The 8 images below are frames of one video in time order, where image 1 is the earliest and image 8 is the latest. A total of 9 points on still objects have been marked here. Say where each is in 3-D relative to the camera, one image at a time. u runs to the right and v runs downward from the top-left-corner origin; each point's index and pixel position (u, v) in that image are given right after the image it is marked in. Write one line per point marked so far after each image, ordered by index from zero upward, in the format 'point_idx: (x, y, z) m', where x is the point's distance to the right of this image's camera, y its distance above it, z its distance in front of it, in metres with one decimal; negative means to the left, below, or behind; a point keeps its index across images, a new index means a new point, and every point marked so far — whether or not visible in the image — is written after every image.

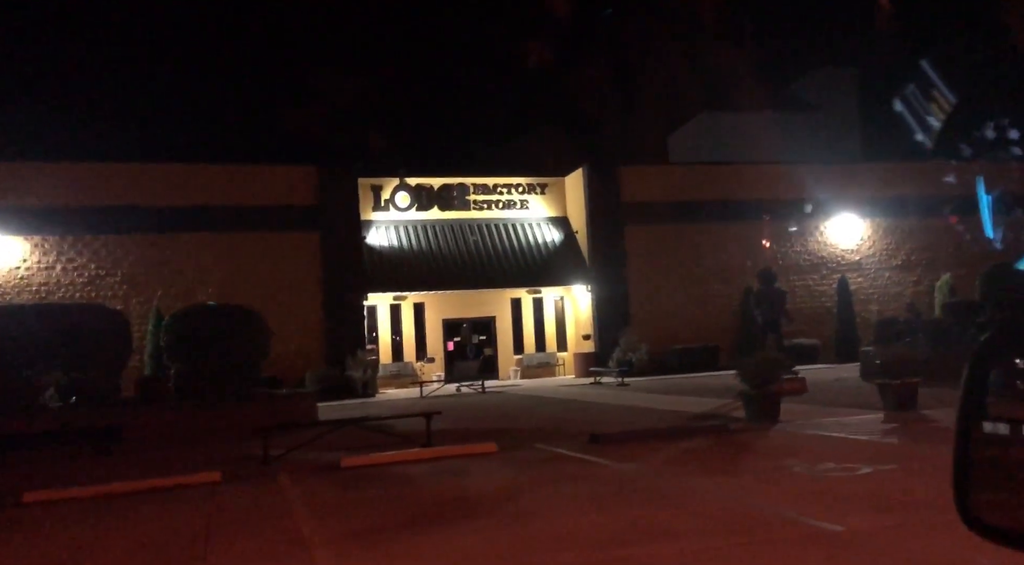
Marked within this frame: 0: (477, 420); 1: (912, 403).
0: (-0.4, -2.0, +13.0) m
1: (+4.6, -1.4, +11.0) m
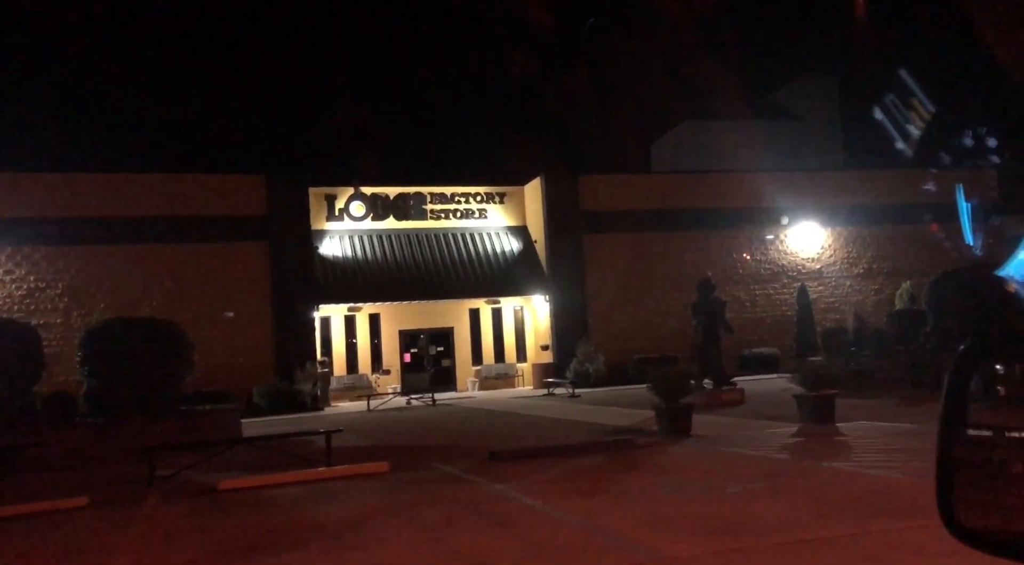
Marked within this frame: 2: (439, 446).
0: (-1.4, -2.1, +12.7) m
1: (+3.6, -1.5, +10.8) m
2: (-0.8, -1.9, +10.8) m
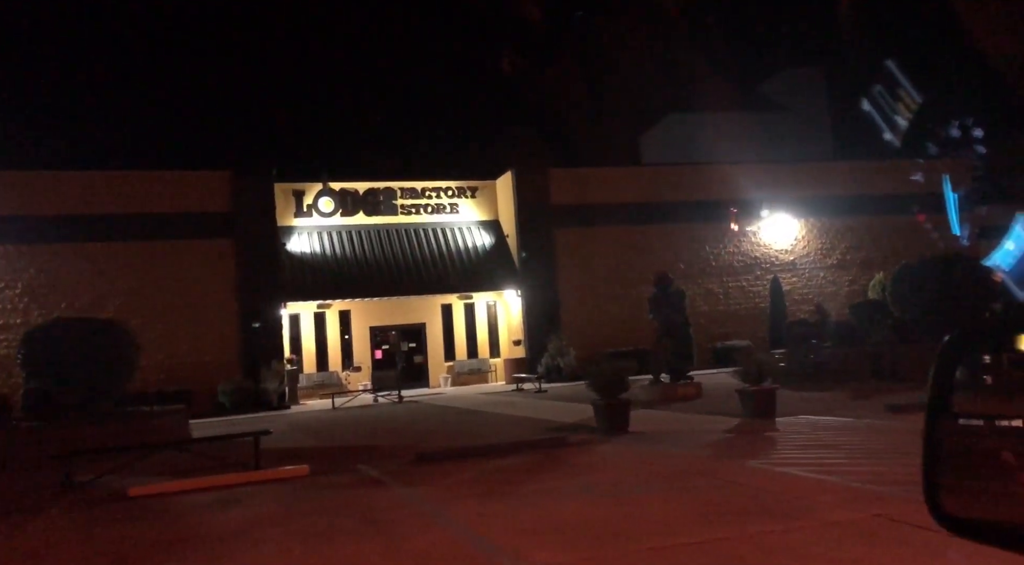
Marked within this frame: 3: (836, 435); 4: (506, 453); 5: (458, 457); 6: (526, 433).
0: (-2.2, -2.1, +12.6) m
1: (+2.9, -1.4, +10.7) m
2: (-1.5, -1.9, +10.6) m
3: (+2.9, -1.4, +8.3) m
4: (-0.1, -1.6, +8.9) m
5: (-0.6, -1.7, +8.8) m
6: (+0.2, -1.7, +10.7) m
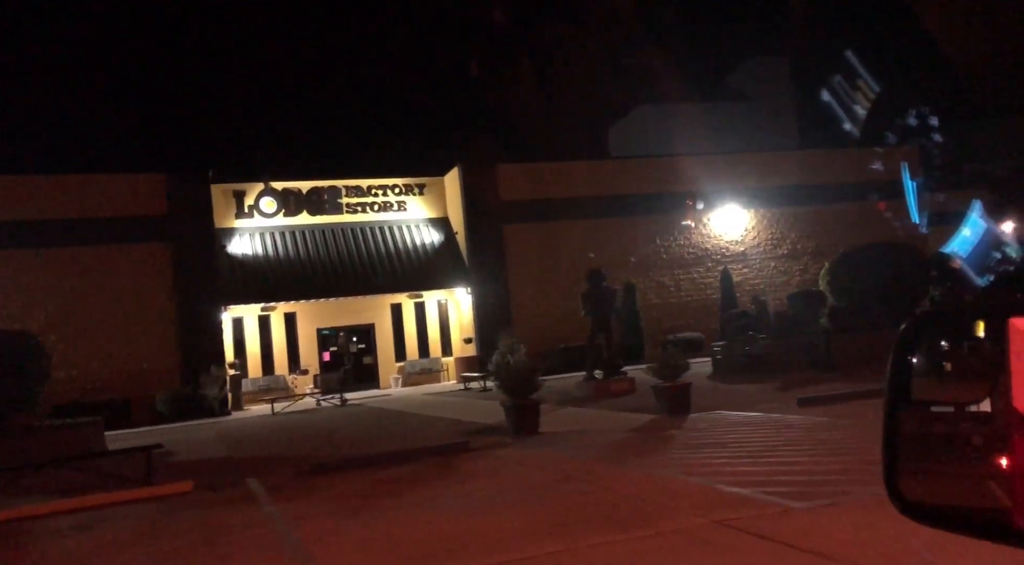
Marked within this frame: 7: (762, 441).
0: (-3.2, -2.1, +12.2) m
1: (+1.9, -1.4, +10.5) m
2: (-2.5, -2.0, +10.3) m
3: (+2.0, -1.3, +8.1) m
4: (-1.0, -1.7, +8.7) m
5: (-1.5, -1.7, +8.5) m
6: (-0.8, -1.7, +10.5) m
7: (+2.1, -1.3, +7.5) m
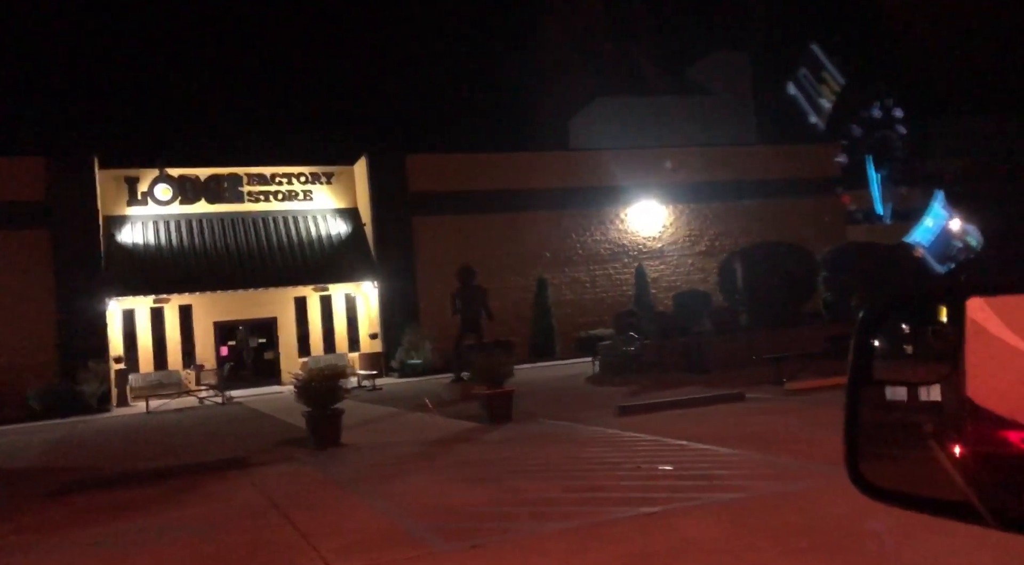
0: (-5.2, -2.1, +11.4) m
1: (-0.1, -1.4, +9.9) m
2: (-4.5, -1.9, +9.5) m
3: (+0.1, -1.4, +7.4) m
4: (-3.0, -1.7, +7.9) m
5: (-3.4, -1.7, +7.8) m
6: (-2.8, -1.7, +9.7) m
7: (+0.2, -1.3, +6.9) m
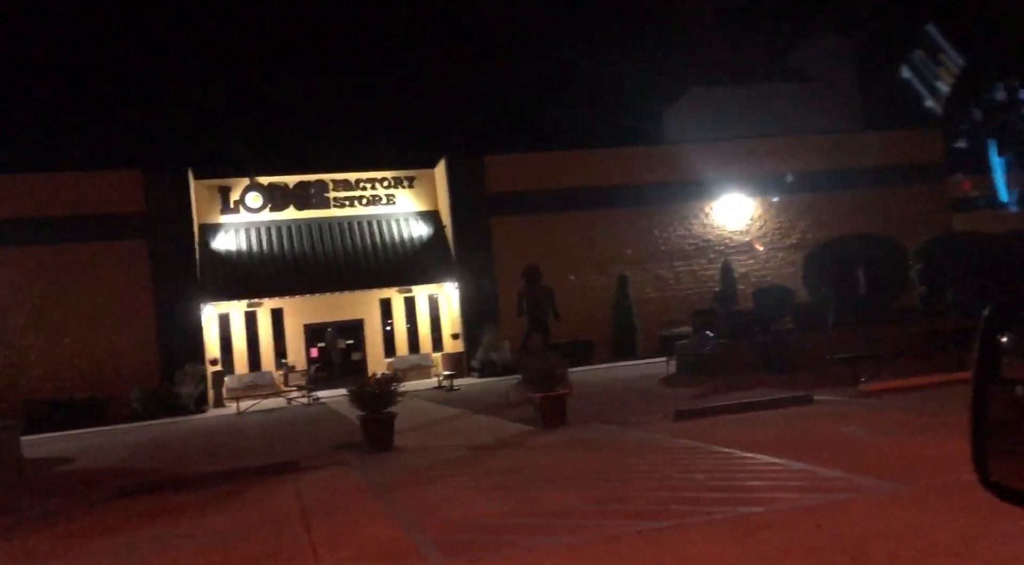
0: (-4.4, -2.2, +12.0) m
1: (+0.5, -1.4, +9.8) m
2: (-3.9, -2.0, +10.0) m
3: (+0.4, -1.4, +7.4) m
4: (-2.6, -1.8, +8.3) m
5: (-3.0, -1.8, +8.1) m
6: (-2.2, -1.8, +10.0) m
7: (+0.5, -1.4, +6.9) m
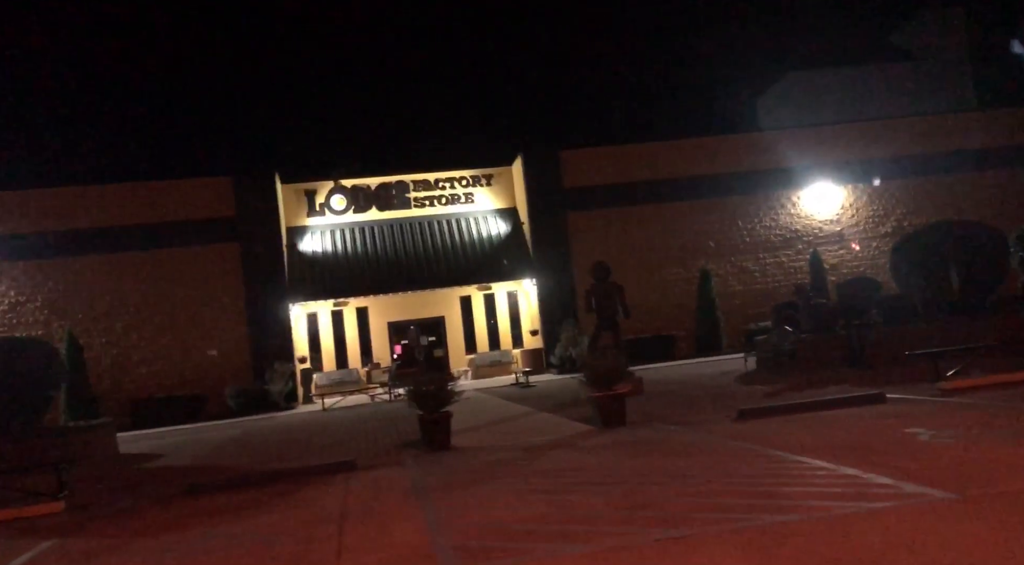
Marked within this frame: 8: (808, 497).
0: (-3.6, -2.2, +12.4) m
1: (+1.1, -1.4, +9.7) m
2: (-3.2, -2.1, +10.4) m
3: (+0.7, -1.4, +7.4) m
4: (-2.1, -1.8, +8.5) m
5: (-2.6, -1.8, +8.4) m
6: (-1.5, -1.8, +10.2) m
7: (+0.8, -1.4, +6.8) m
8: (+1.8, -1.3, +5.7) m
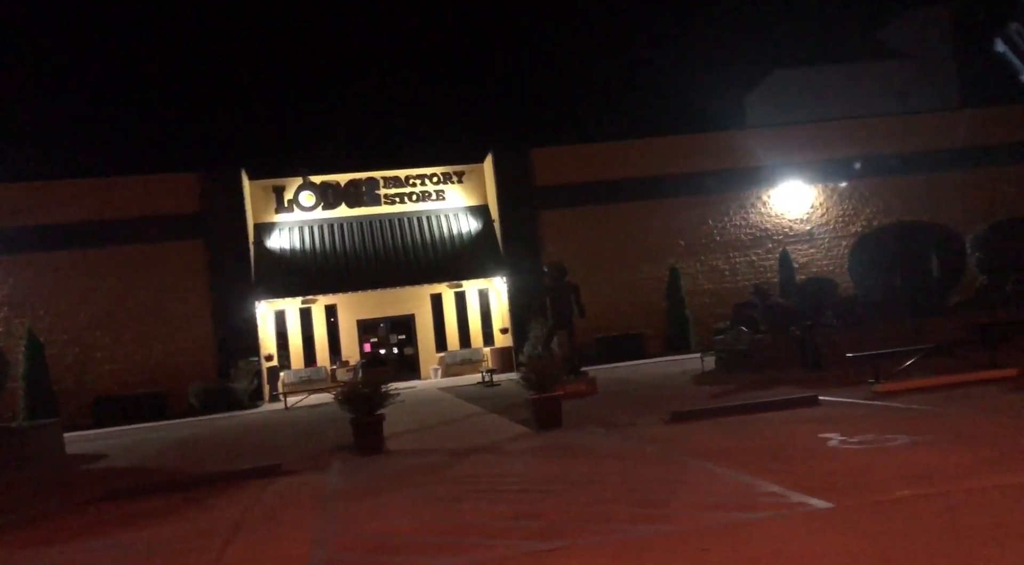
0: (-4.3, -2.2, +12.3) m
1: (+0.5, -1.4, +9.7) m
2: (-3.9, -2.1, +10.3) m
3: (+0.1, -1.5, +7.3) m
4: (-2.7, -1.8, +8.4) m
5: (-3.2, -1.9, +8.3) m
6: (-2.2, -1.8, +10.1) m
7: (+0.2, -1.4, +6.8) m
8: (+1.2, -1.4, +5.7) m
